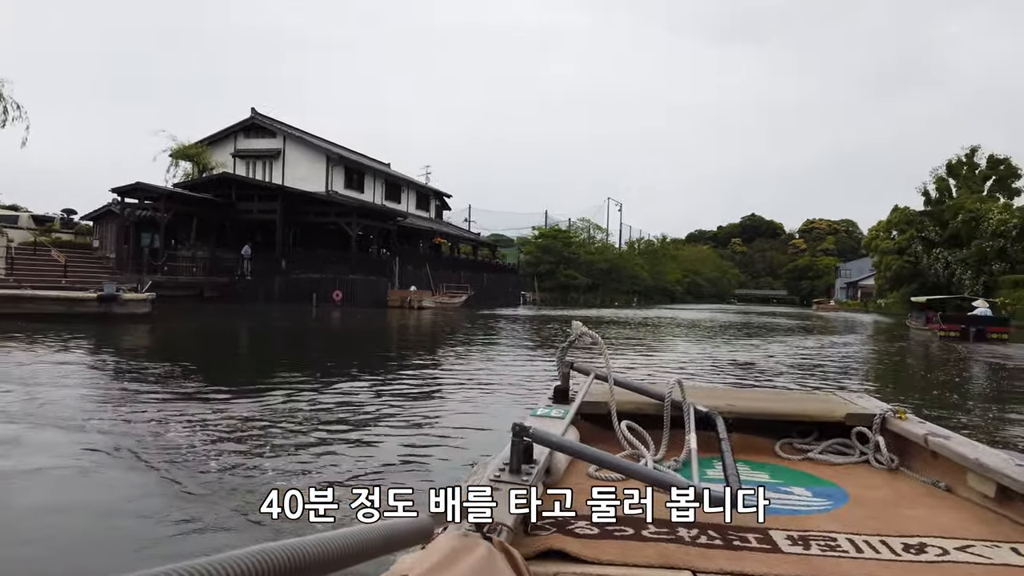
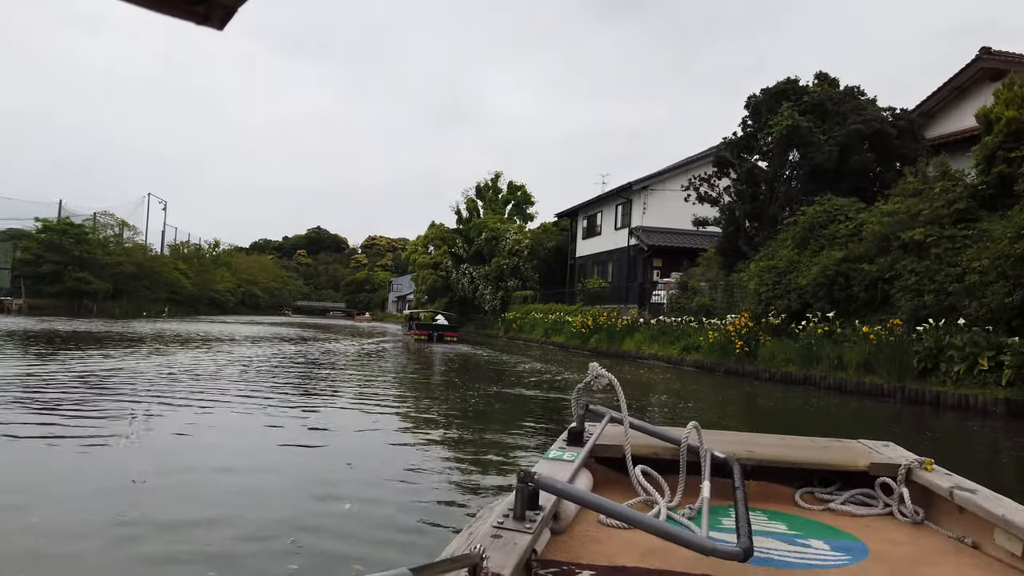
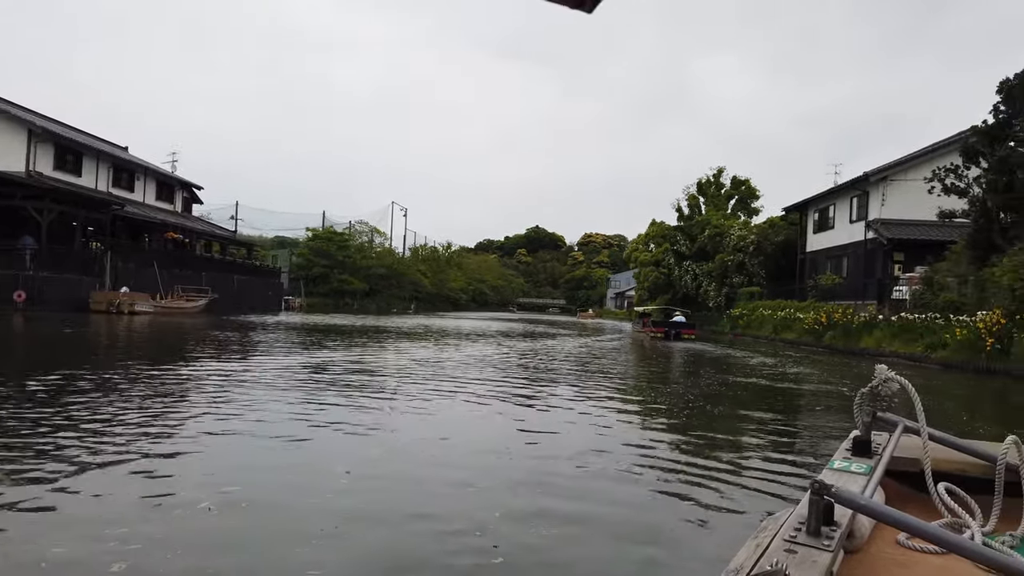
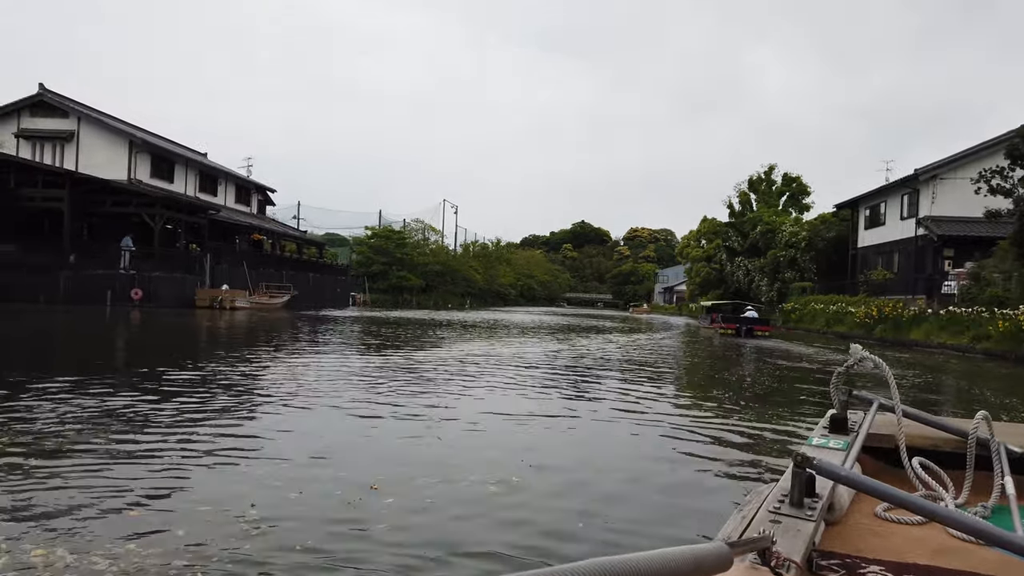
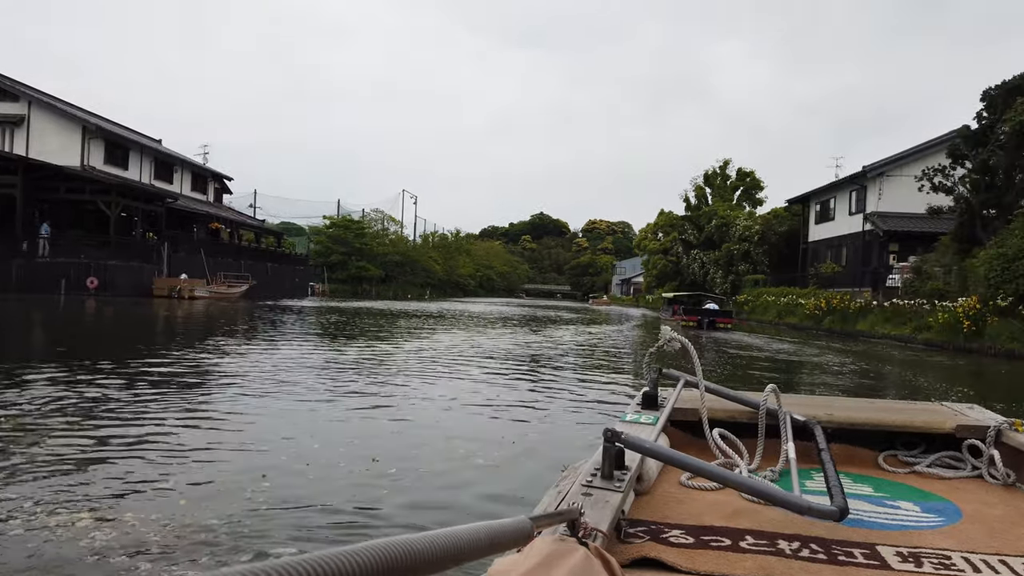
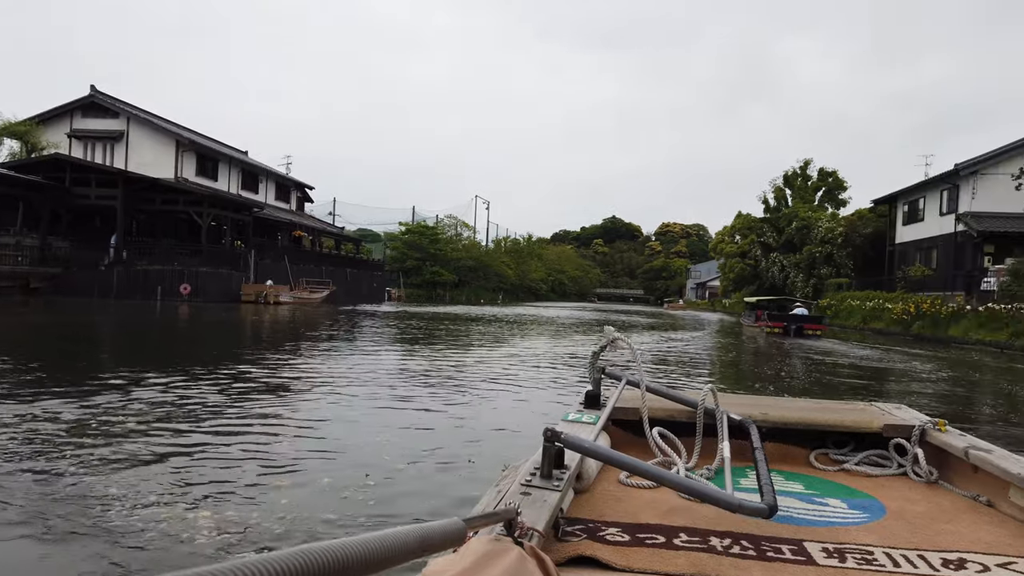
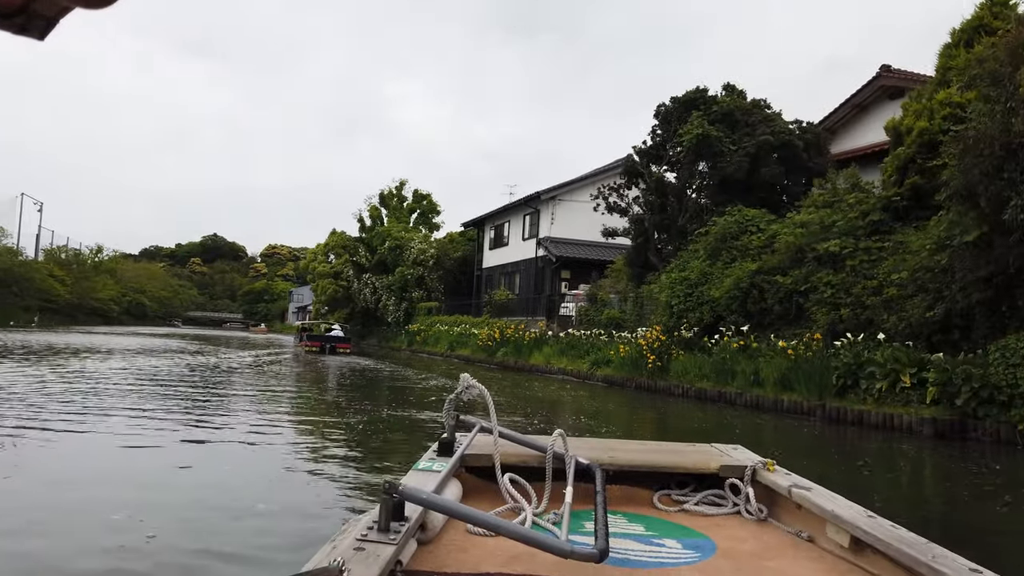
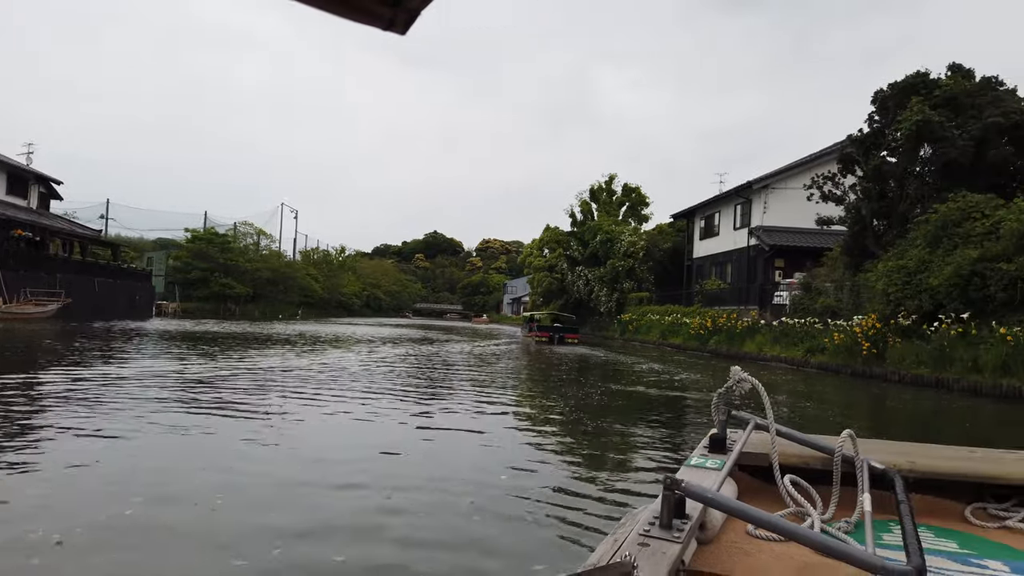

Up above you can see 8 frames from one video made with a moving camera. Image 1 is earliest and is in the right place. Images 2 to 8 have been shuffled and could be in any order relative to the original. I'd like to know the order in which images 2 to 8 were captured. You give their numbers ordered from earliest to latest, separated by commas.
6, 5, 4, 3, 8, 2, 7
